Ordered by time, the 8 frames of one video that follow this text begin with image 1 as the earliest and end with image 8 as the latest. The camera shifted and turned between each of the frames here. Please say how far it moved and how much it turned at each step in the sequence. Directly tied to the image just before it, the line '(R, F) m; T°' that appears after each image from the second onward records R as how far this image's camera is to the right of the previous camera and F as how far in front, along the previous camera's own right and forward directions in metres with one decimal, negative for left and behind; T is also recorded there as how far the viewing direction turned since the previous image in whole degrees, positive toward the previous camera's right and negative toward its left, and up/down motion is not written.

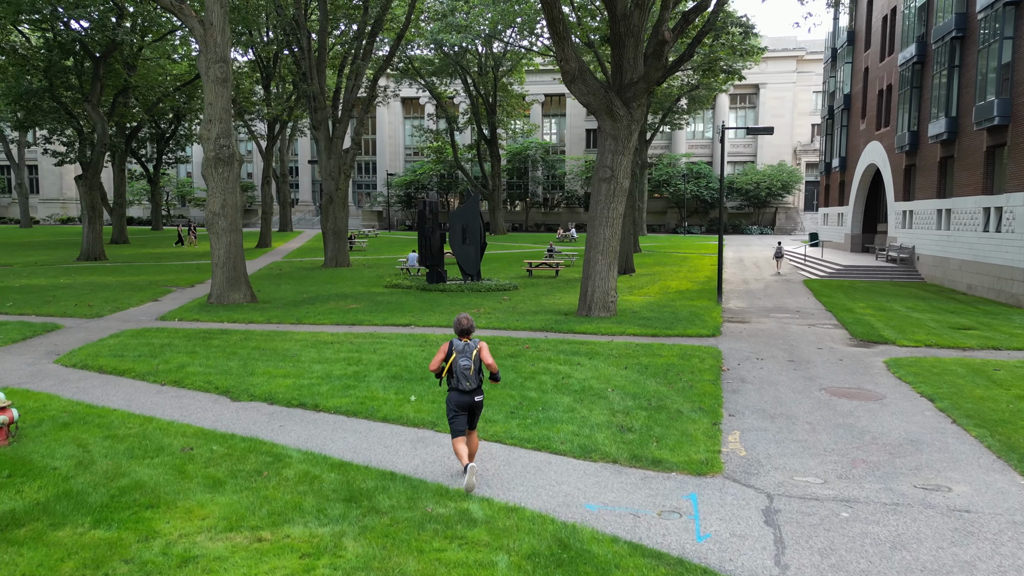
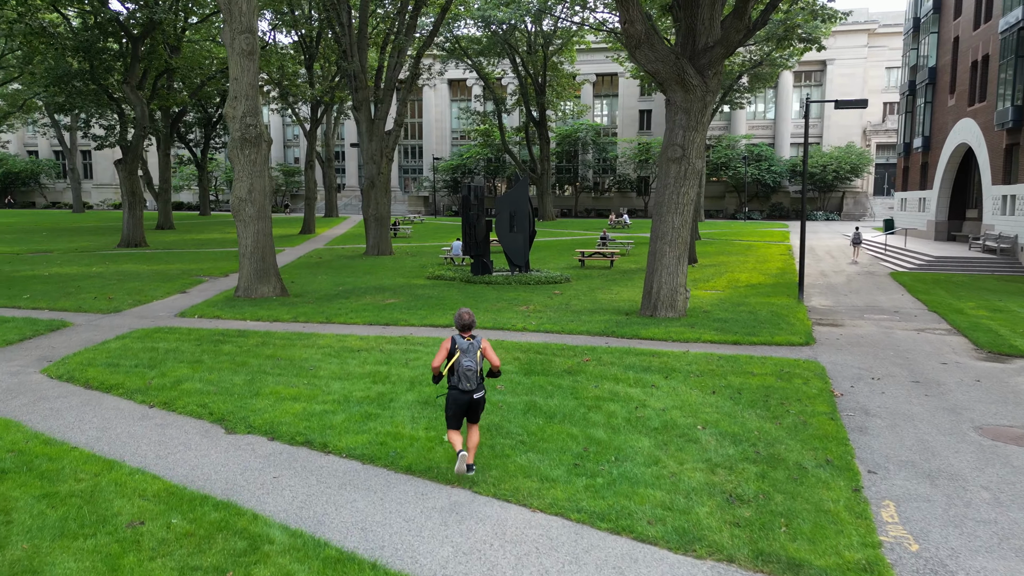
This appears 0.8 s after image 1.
(-0.1, +1.8) m; -4°
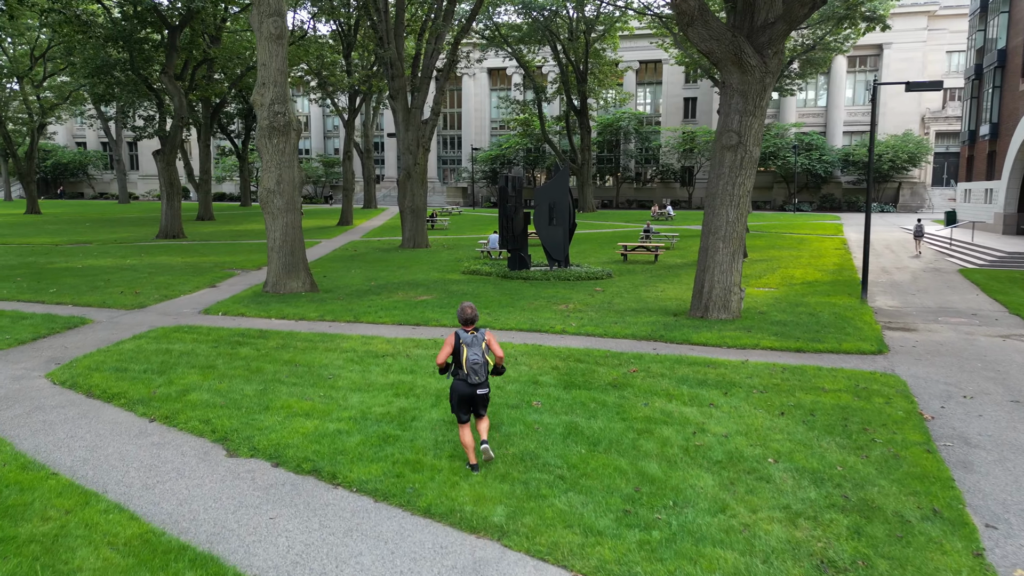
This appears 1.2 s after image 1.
(0.0, +0.9) m; -3°
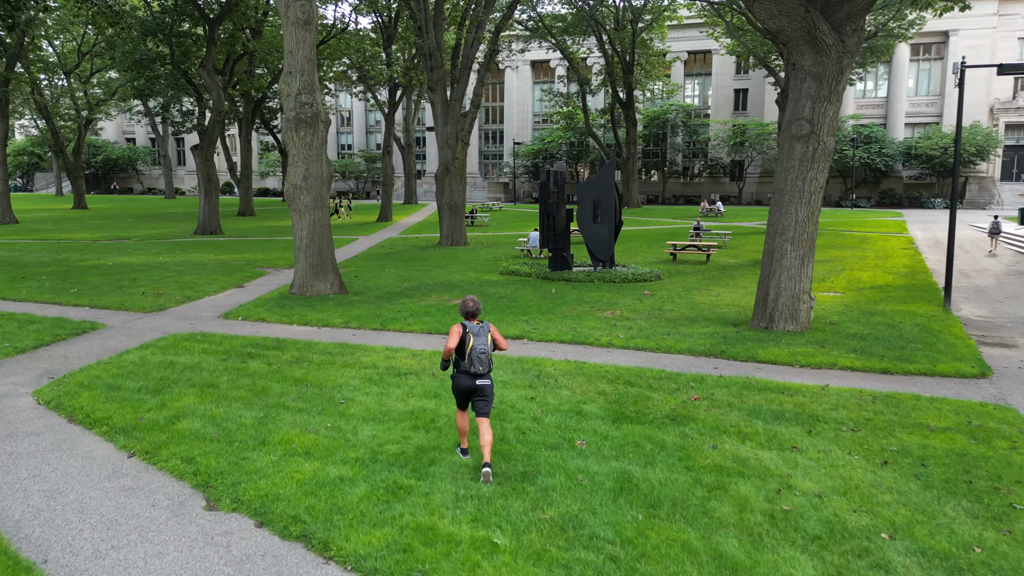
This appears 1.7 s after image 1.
(0.0, +1.1) m; -3°
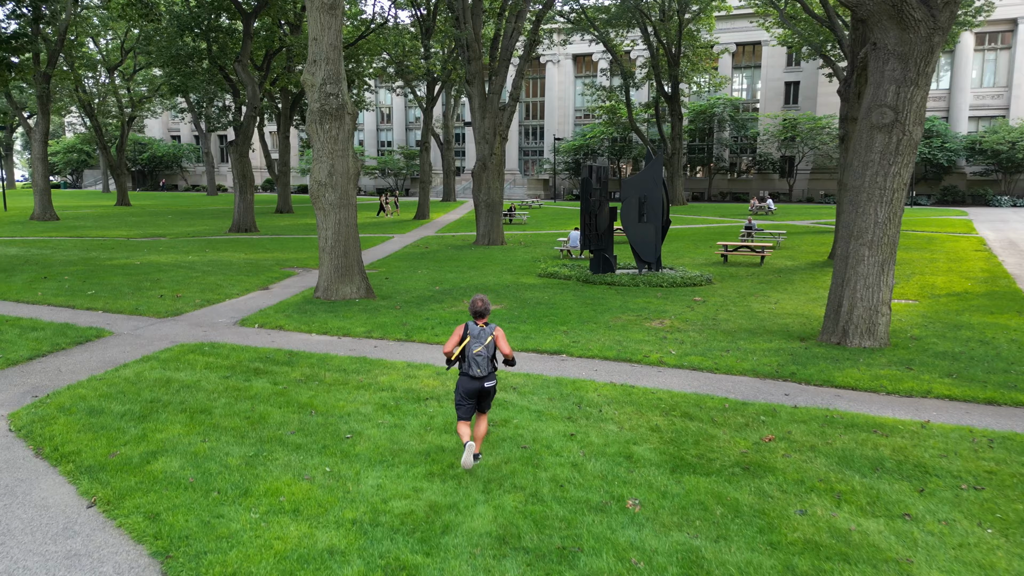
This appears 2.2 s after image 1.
(0.0, +1.1) m; -3°
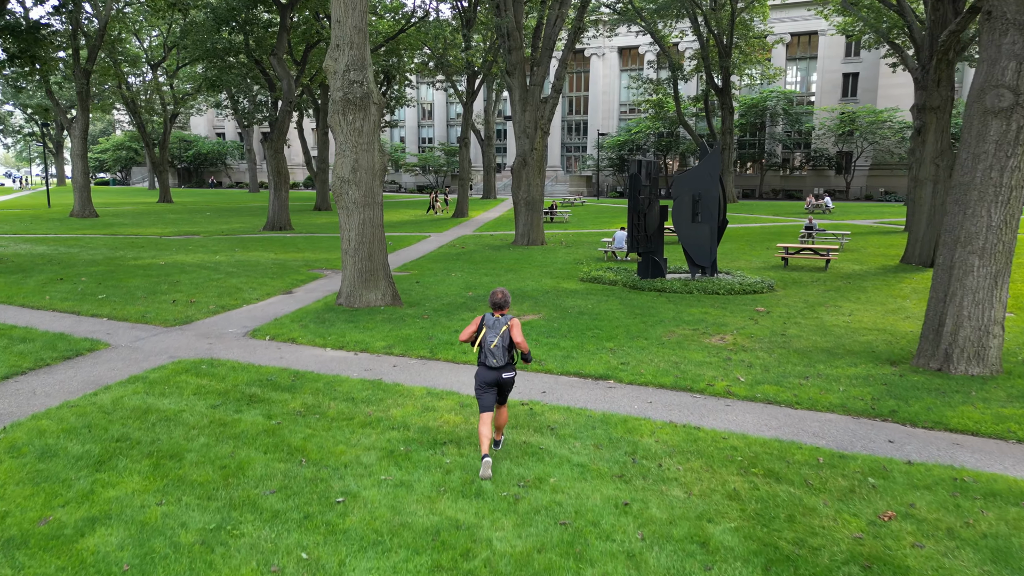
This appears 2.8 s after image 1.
(0.0, +1.3) m; -3°
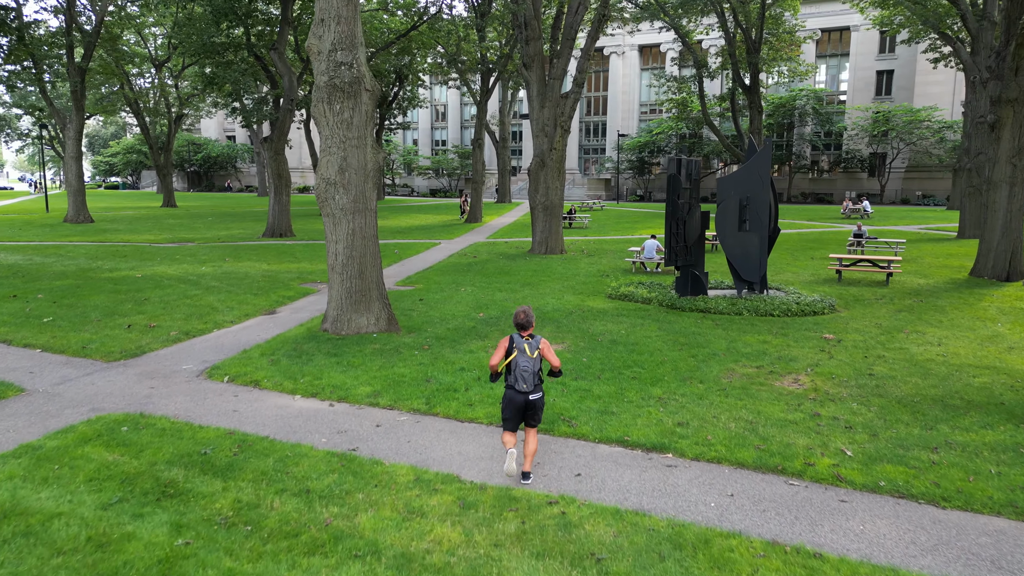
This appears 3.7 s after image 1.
(-0.1, +2.1) m; -1°
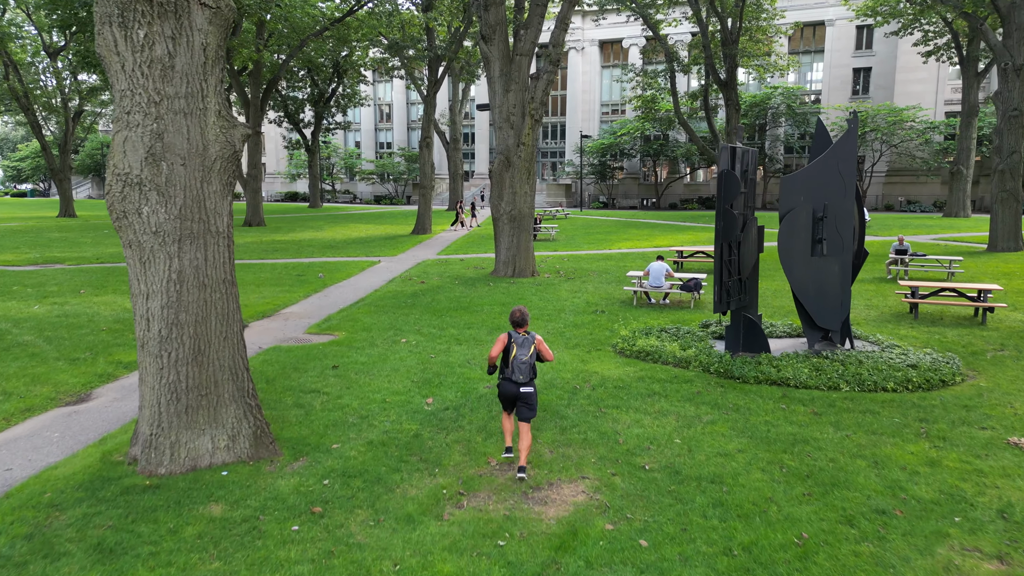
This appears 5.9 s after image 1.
(-0.2, +4.7) m; +4°
